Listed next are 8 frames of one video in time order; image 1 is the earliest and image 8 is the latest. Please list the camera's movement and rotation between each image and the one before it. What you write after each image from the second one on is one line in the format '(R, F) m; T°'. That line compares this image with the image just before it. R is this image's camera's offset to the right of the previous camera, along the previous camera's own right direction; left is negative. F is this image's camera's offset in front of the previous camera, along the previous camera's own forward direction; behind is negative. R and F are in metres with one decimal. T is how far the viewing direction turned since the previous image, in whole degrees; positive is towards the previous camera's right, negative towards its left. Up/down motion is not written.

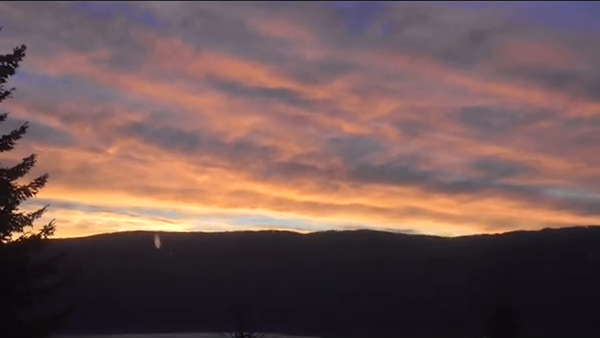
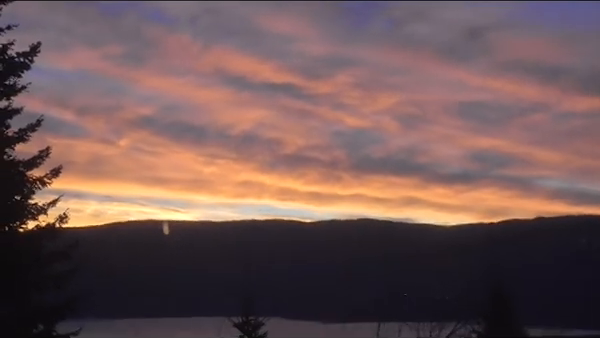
(+0.1, -0.4) m; -1°
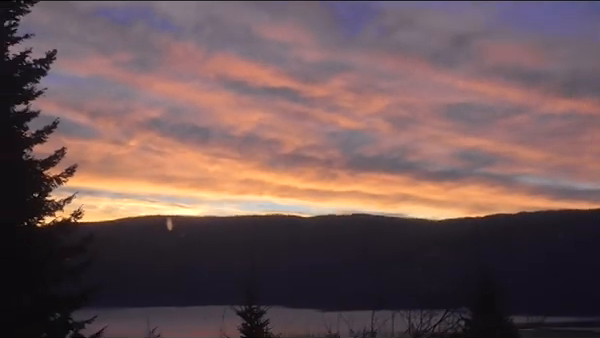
(+0.1, -0.6) m; 0°
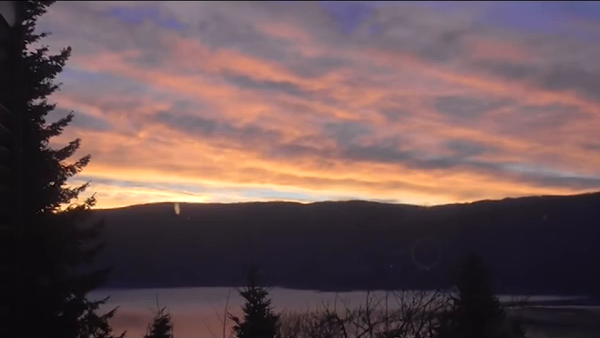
(0.0, -0.6) m; 0°
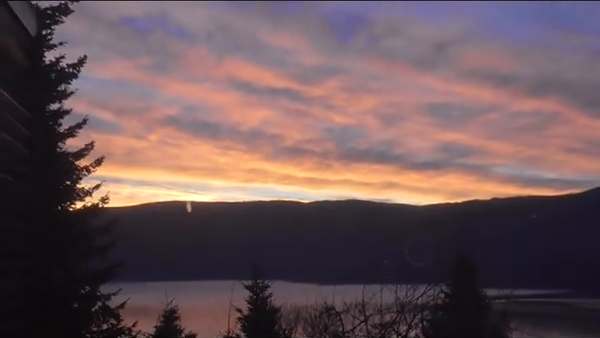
(0.0, -0.6) m; 0°
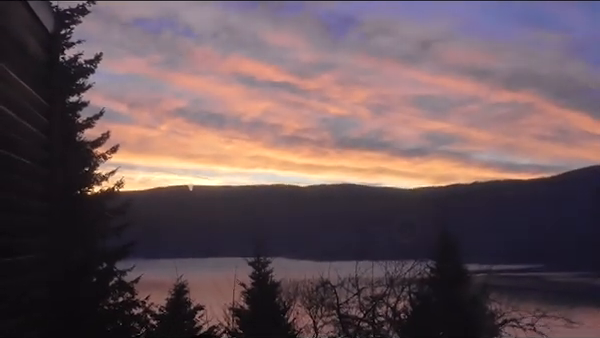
(-0.1, -1.0) m; 0°
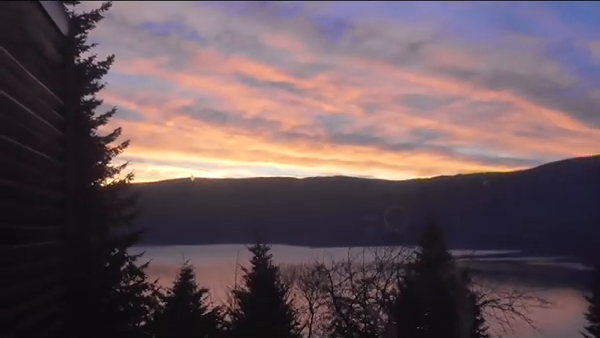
(0.0, -0.9) m; 0°
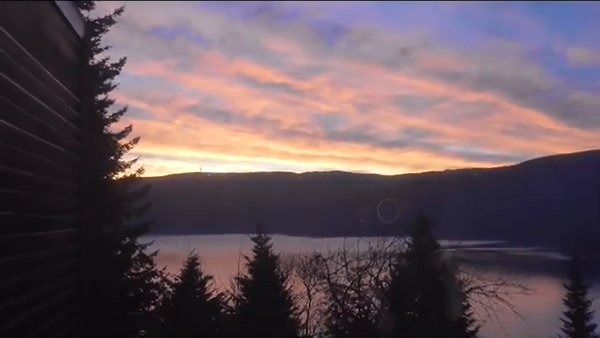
(-0.1, -0.9) m; 0°
